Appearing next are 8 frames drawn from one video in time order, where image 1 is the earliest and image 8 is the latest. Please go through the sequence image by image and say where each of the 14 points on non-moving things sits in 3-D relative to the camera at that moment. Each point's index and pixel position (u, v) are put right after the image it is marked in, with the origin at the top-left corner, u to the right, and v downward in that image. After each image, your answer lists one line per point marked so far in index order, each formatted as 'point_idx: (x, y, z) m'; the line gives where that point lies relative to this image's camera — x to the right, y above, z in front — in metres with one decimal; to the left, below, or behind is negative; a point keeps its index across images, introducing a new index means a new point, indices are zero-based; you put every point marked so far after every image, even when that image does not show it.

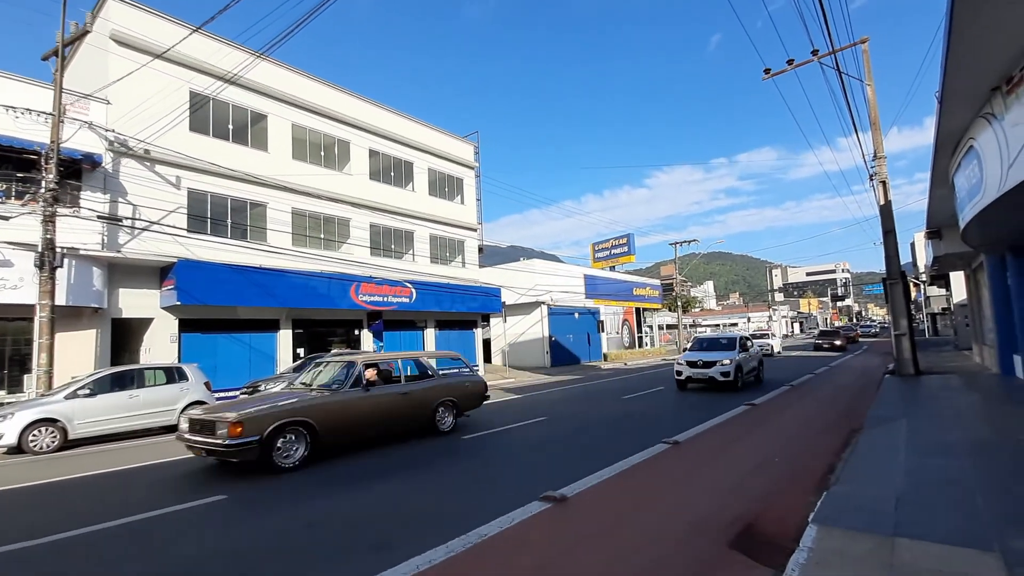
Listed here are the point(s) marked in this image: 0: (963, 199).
0: (+8.3, +1.7, +9.2) m
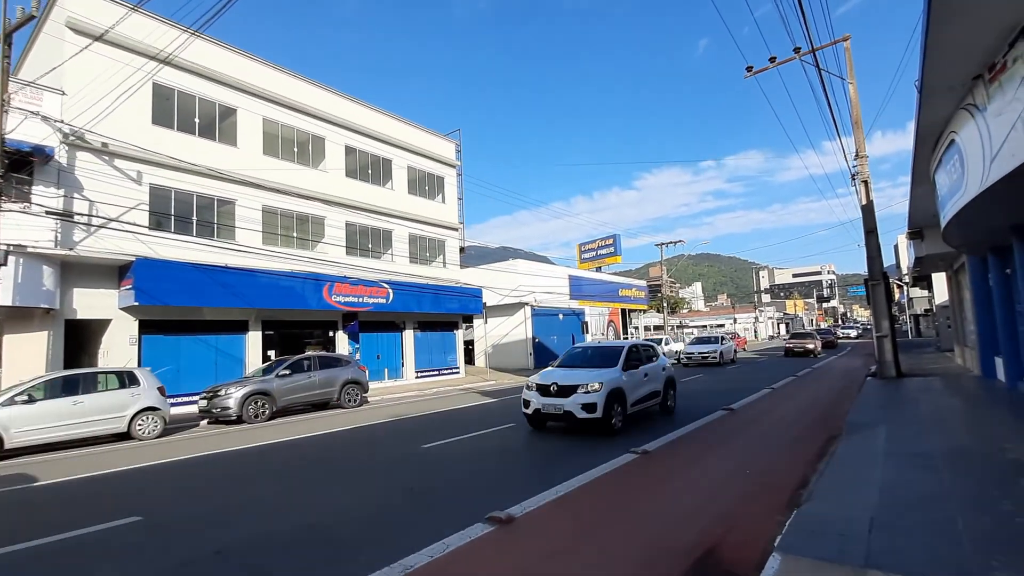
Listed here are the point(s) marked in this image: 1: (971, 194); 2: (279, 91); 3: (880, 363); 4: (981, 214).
0: (+7.7, +1.7, +8.9) m
1: (+6.7, +1.4, +7.2) m
2: (-9.4, +7.9, +19.8) m
3: (+11.9, -2.4, +16.1) m
4: (+7.9, +1.3, +8.4) m
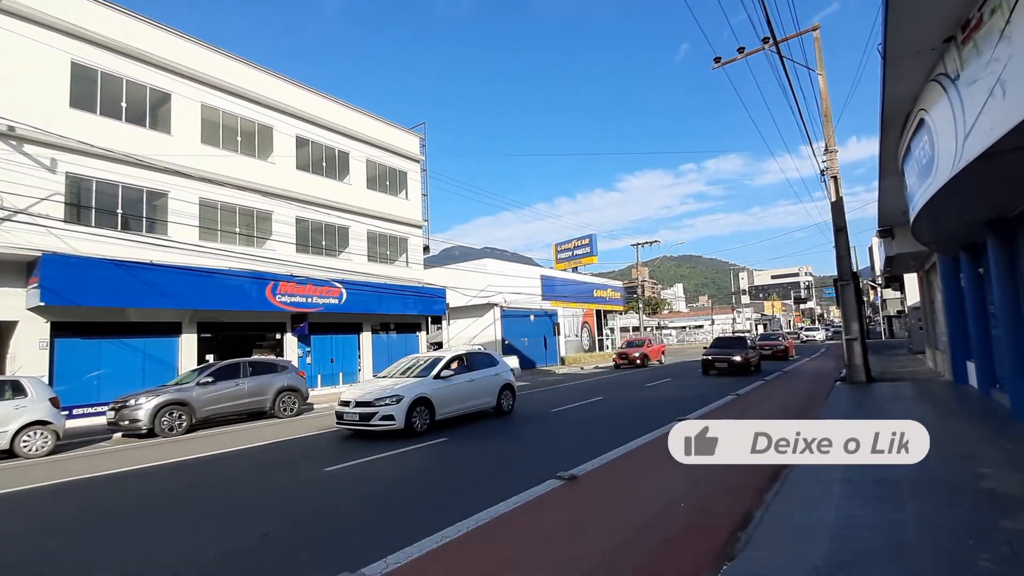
0: (+6.5, +1.7, +8.0) m
1: (+5.5, +1.4, +6.4) m
2: (-10.9, +7.9, +18.5) m
3: (+10.4, -2.4, +15.4) m
4: (+6.7, +1.3, +7.6) m
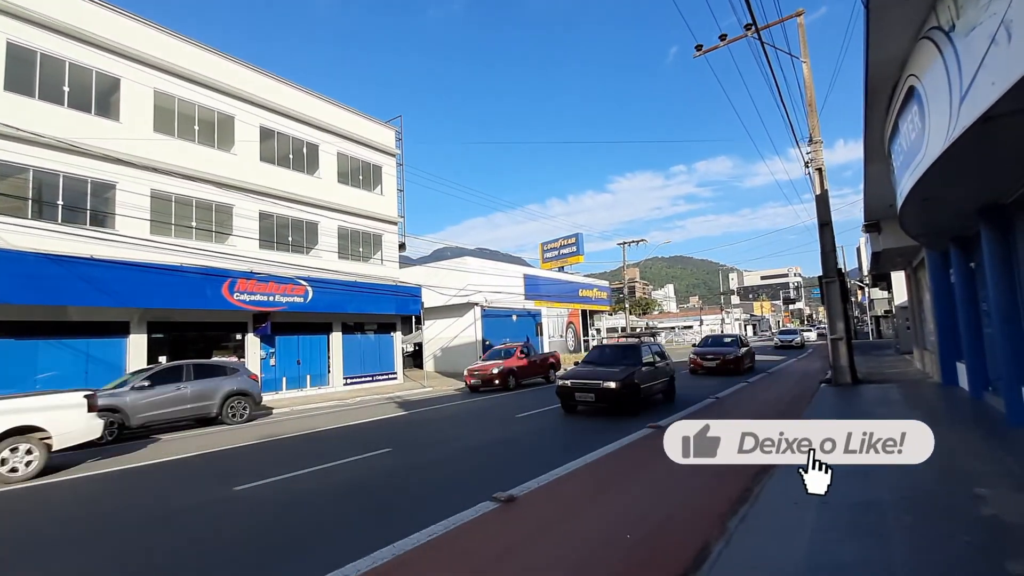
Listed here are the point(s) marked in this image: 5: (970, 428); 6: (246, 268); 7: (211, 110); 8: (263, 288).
0: (+5.7, +1.8, +7.3) m
1: (+4.7, +1.5, +5.6) m
2: (-11.9, +8.0, +17.5) m
3: (+9.5, -2.4, +14.7) m
4: (+5.9, +1.4, +6.8) m
5: (+7.8, -2.3, +8.4) m
6: (-9.9, +0.7, +18.5) m
7: (-11.1, +6.6, +18.4) m
8: (-9.1, 0.0, +18.1) m
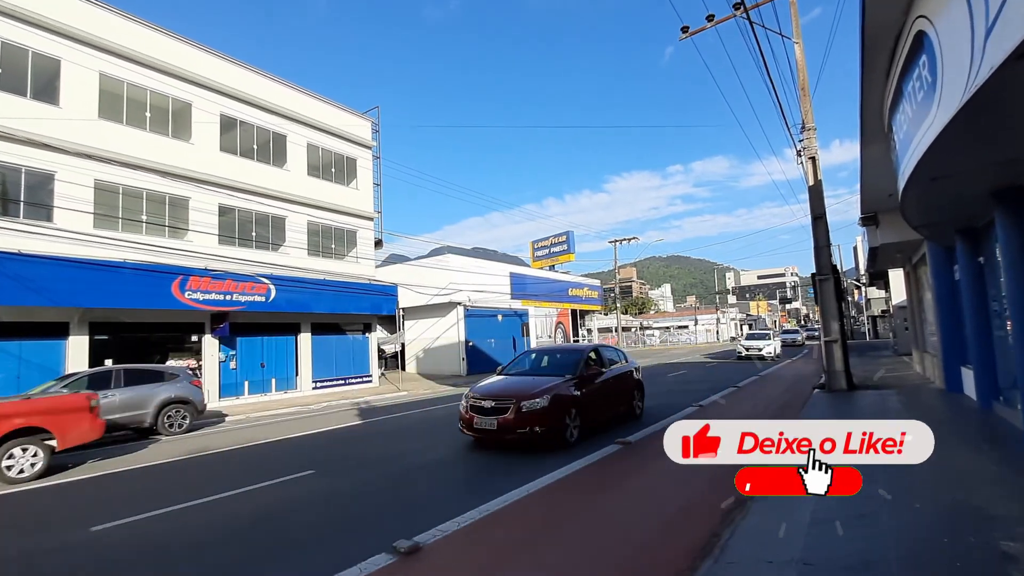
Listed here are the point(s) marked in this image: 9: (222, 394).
0: (+4.9, +1.8, +6.2) m
1: (+3.9, +1.5, +4.5) m
2: (-12.7, +8.0, +16.3) m
3: (+8.6, -2.3, +13.6) m
4: (+5.1, +1.4, +5.7) m
5: (+6.9, -2.3, +7.3) m
6: (-10.7, +0.8, +17.3) m
7: (-12.0, +6.6, +17.2) m
8: (-10.0, +0.1, +17.0) m
9: (-10.4, -3.8, +17.8) m
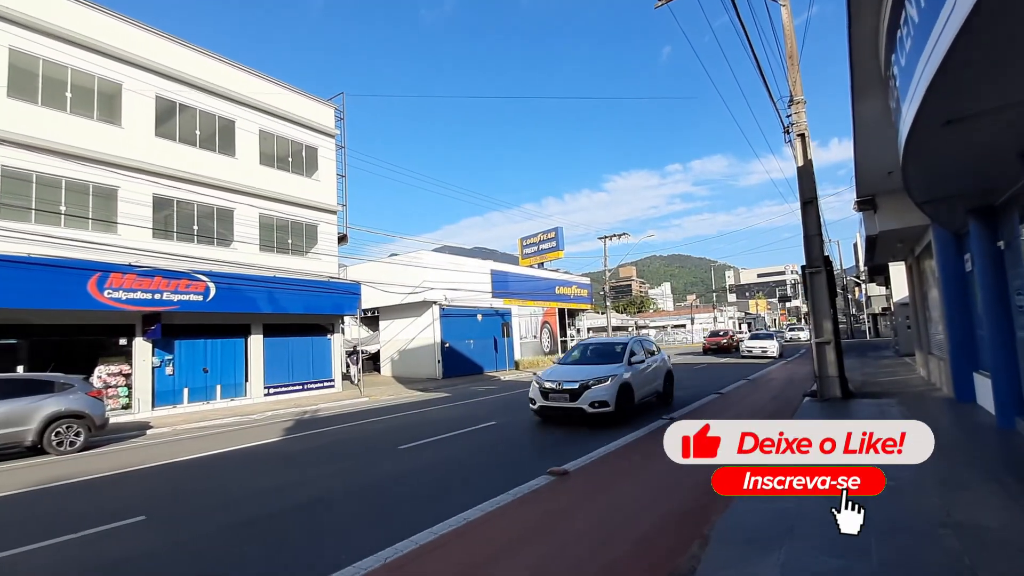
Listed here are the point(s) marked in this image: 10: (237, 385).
0: (+3.6, +1.9, +4.6) m
1: (+2.7, +1.7, +2.9) m
2: (-14.0, +8.1, +14.7) m
3: (+7.4, -2.2, +12.0) m
4: (+3.9, +1.5, +4.1) m
5: (+5.7, -2.2, +5.7) m
6: (-12.0, +0.8, +15.7) m
7: (-13.3, +6.7, +15.6) m
8: (-11.2, +0.1, +15.4) m
9: (-11.6, -3.7, +16.2) m
10: (-10.1, -3.5, +18.2) m
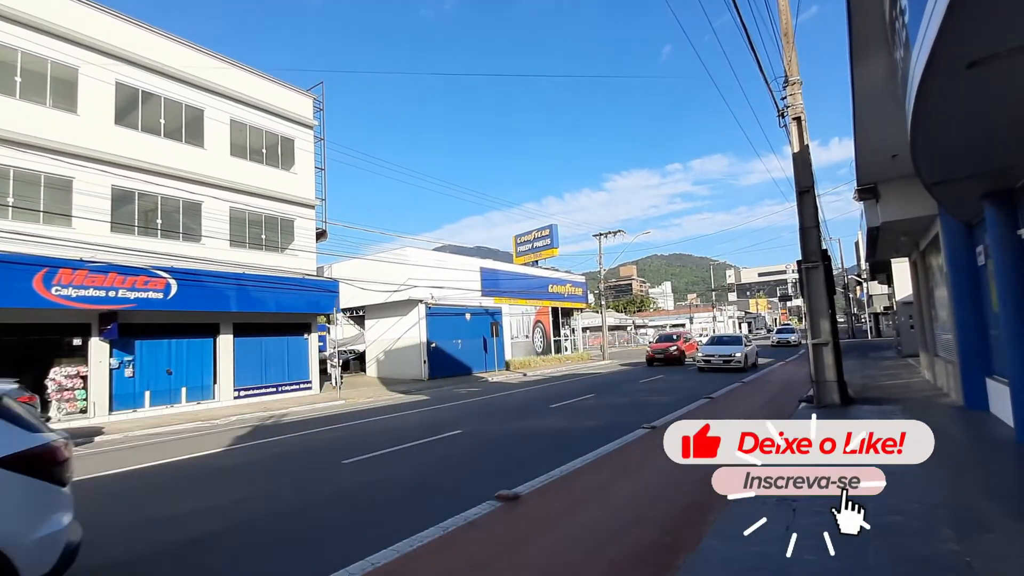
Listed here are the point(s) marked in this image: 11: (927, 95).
0: (+3.0, +2.0, +3.7) m
1: (+2.0, +1.7, +2.0) m
2: (-14.6, +8.2, +13.8) m
3: (+6.8, -2.1, +11.1) m
4: (+3.2, +1.6, +3.2) m
5: (+5.1, -2.1, +4.8) m
6: (-12.6, +0.9, +14.8) m
7: (-13.9, +6.8, +14.7) m
8: (-11.8, +0.2, +14.5) m
9: (-12.2, -3.6, +15.3) m
10: (-10.8, -3.4, +17.3) m
11: (+3.5, +1.5, +4.2) m
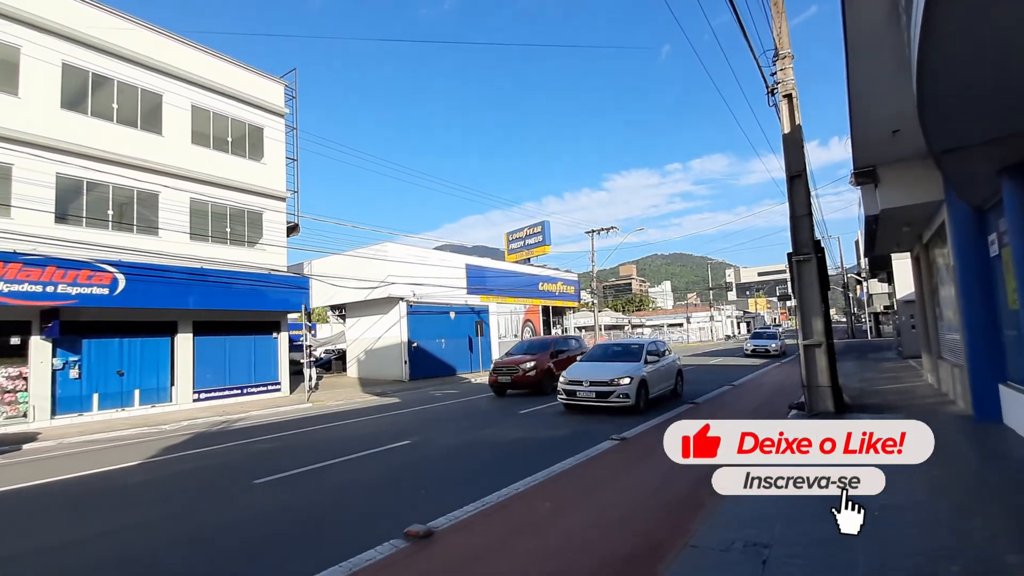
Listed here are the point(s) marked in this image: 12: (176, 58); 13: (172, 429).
0: (+2.2, +2.1, +2.6) m
1: (+1.2, +1.8, +0.9) m
2: (-15.4, +8.3, +12.7) m
3: (+6.0, -2.0, +10.0) m
4: (+2.4, +1.7, +2.2) m
5: (+4.3, -2.0, +3.8) m
6: (-13.4, +1.1, +13.8) m
7: (-14.7, +6.9, +13.7) m
8: (-12.6, +0.4, +13.5) m
9: (-13.0, -3.5, +14.2) m
10: (-11.5, -3.3, +16.3) m
11: (+2.7, +1.6, +3.2) m
12: (-11.9, +8.2, +17.7) m
13: (-8.9, -3.7, +12.9) m
